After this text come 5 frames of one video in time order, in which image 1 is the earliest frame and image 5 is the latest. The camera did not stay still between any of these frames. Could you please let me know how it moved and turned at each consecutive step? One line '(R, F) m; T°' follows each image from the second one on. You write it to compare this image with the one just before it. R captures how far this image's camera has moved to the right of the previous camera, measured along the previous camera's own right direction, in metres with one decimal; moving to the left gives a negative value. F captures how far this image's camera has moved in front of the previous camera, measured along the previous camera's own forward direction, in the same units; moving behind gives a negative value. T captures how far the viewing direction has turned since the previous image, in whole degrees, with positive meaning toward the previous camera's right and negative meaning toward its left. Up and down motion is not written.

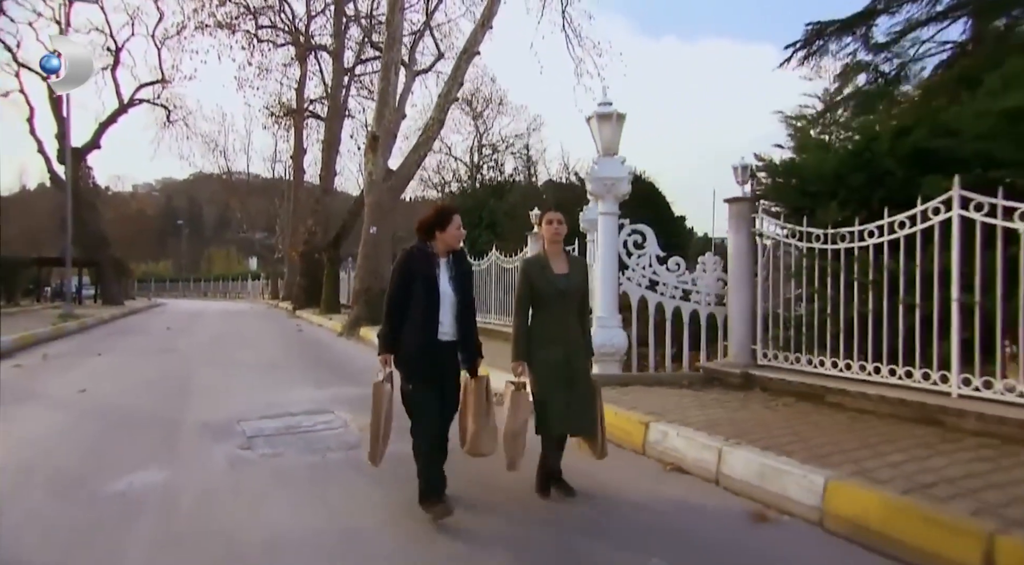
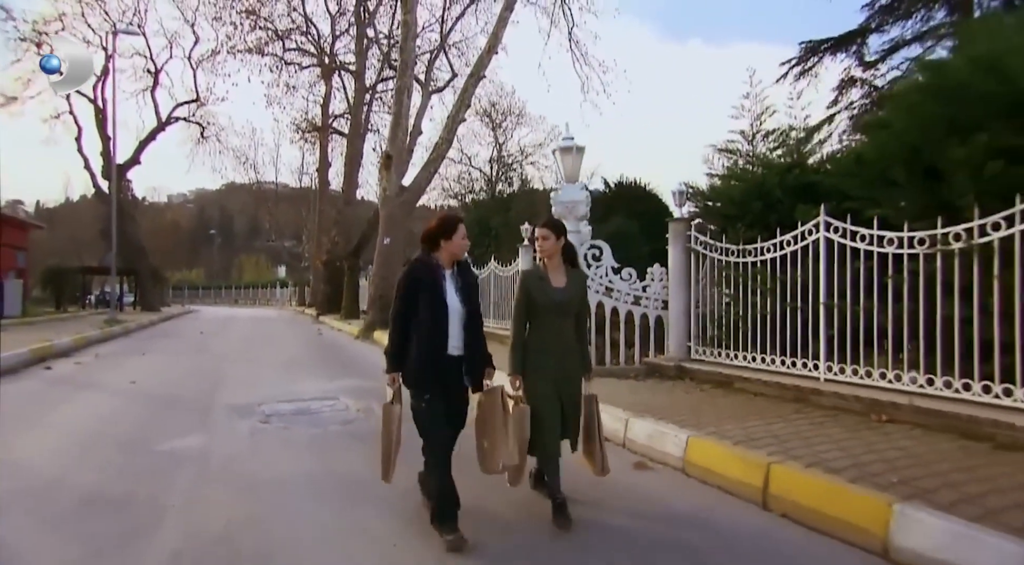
(+0.7, -1.4) m; -2°
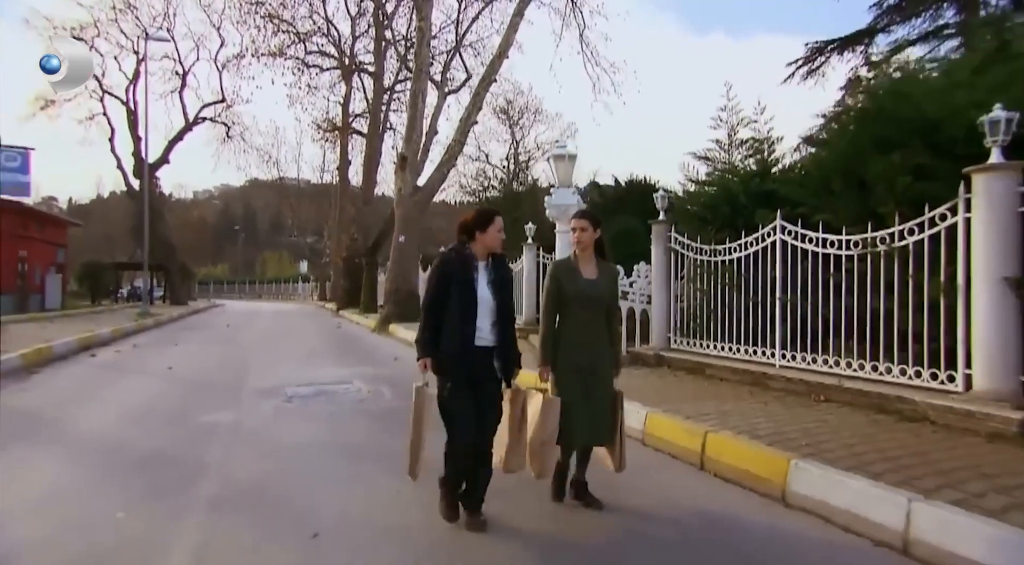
(+0.3, -0.8) m; -2°
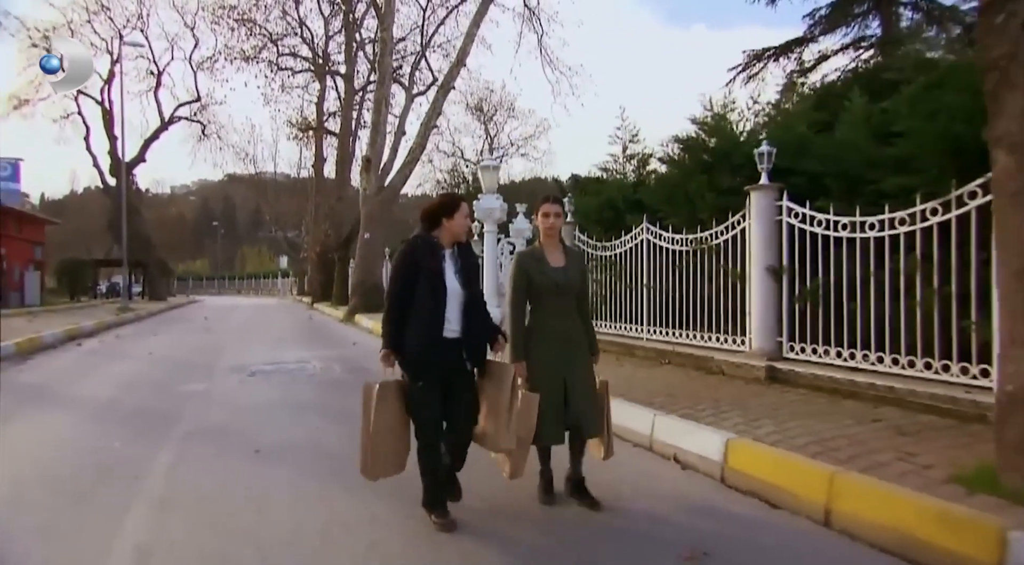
(+0.8, -1.7) m; +2°
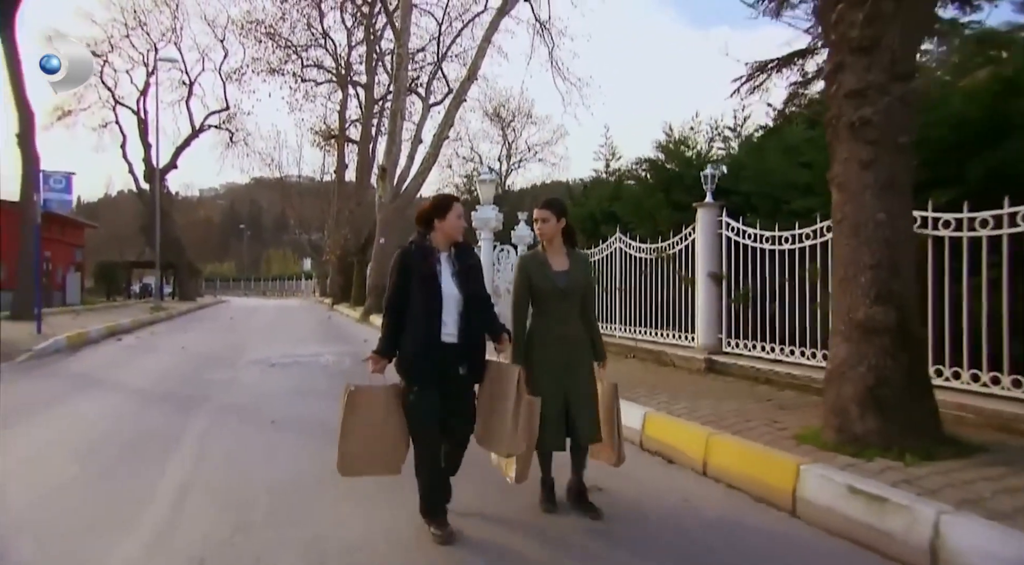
(+0.5, -1.1) m; -2°
